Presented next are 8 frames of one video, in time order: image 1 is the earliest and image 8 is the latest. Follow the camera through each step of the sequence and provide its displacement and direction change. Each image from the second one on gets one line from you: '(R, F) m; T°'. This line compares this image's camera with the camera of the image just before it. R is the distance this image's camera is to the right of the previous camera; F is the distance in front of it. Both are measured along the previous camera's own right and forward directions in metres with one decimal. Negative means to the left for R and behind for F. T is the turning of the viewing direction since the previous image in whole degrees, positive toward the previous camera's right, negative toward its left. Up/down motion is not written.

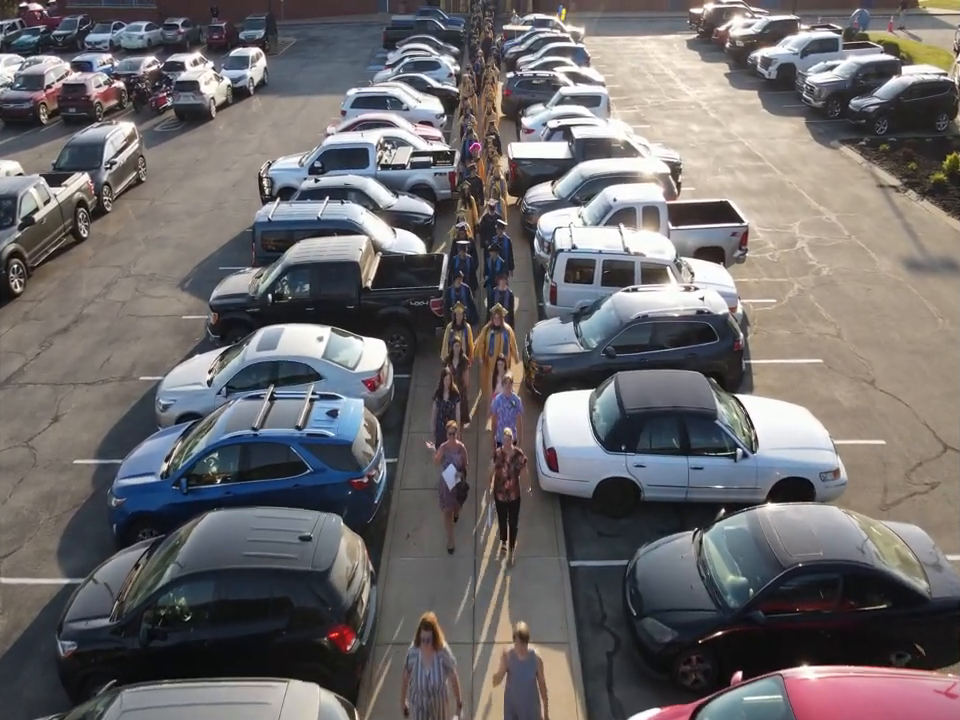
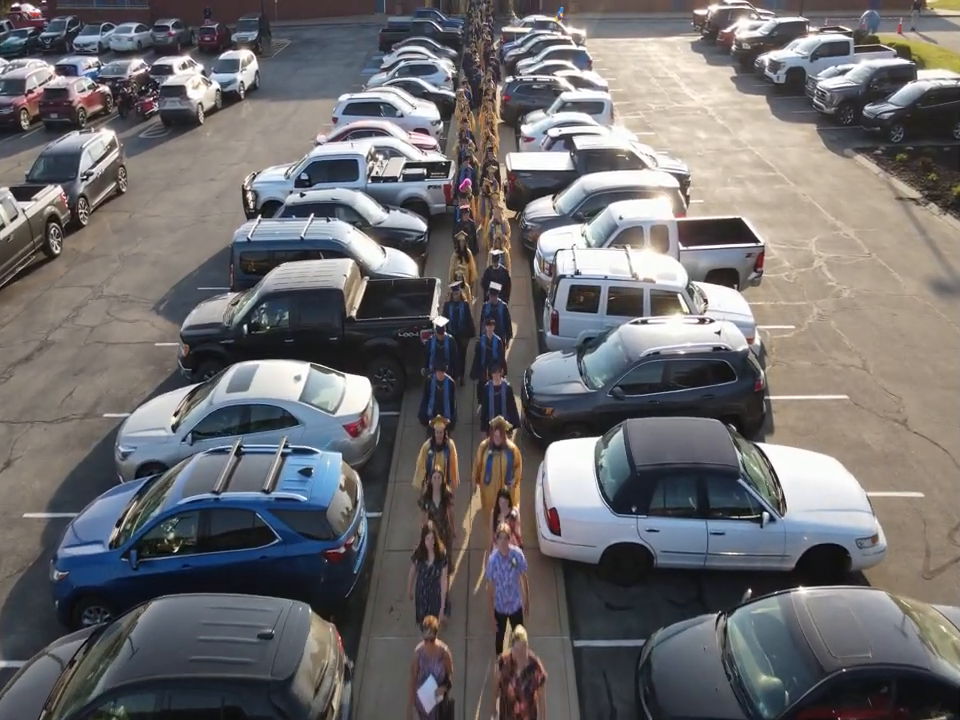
(+0.1, +1.1) m; 0°
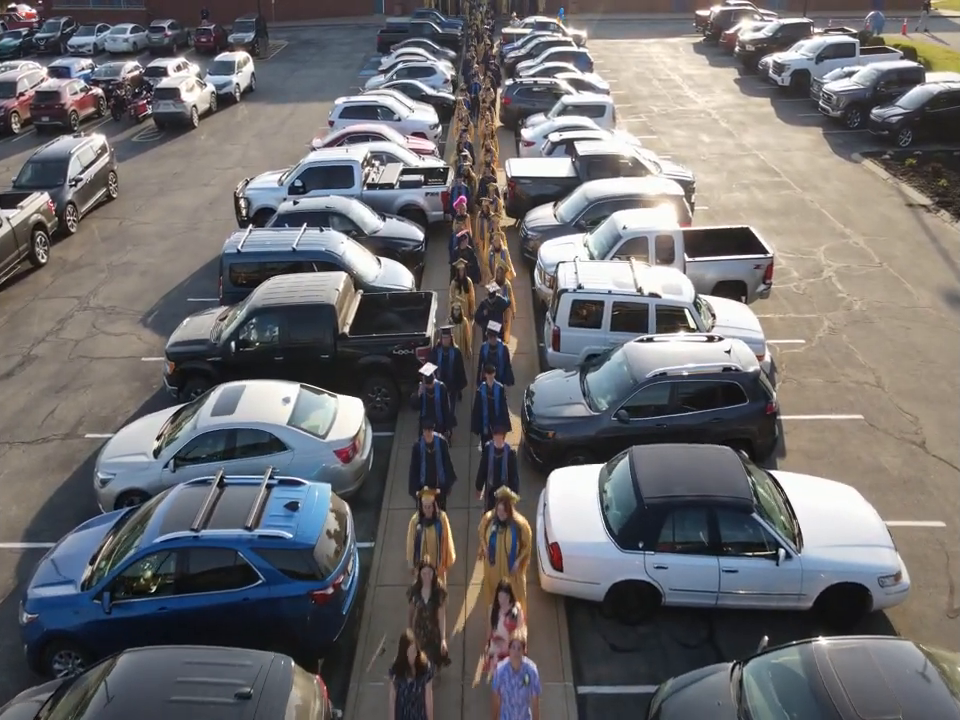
(0.0, +0.5) m; 0°
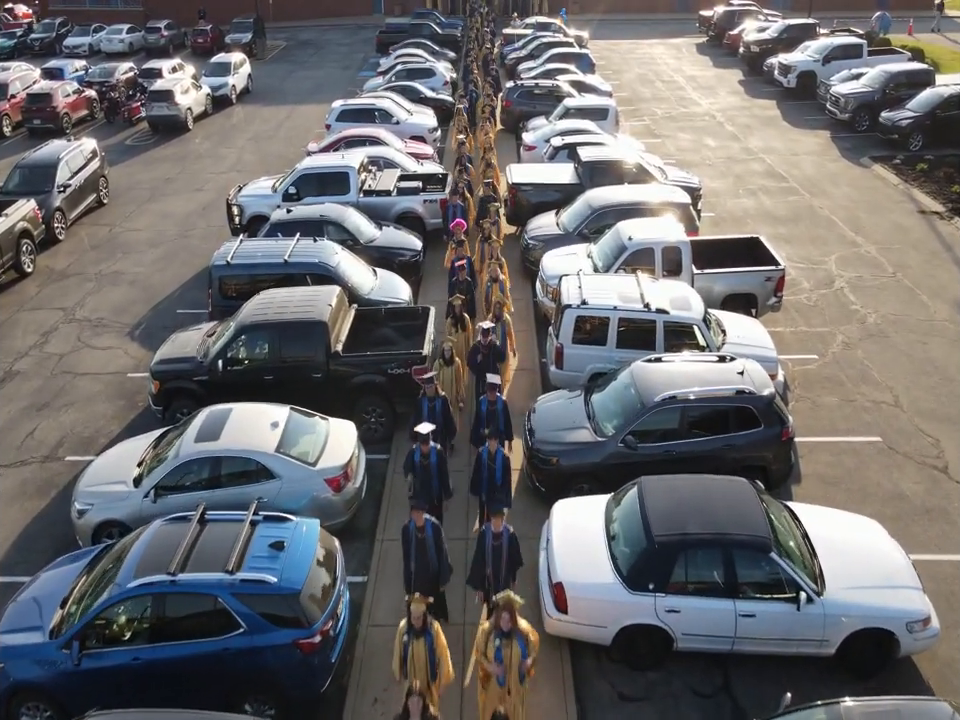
(0.0, +0.6) m; 0°
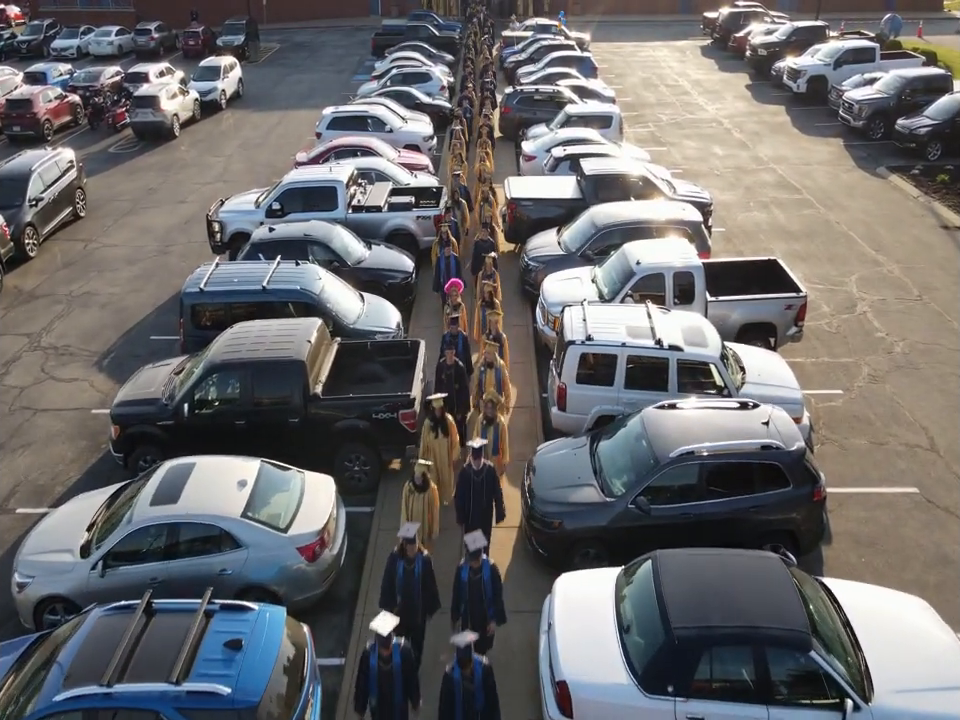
(+0.1, +1.1) m; 0°
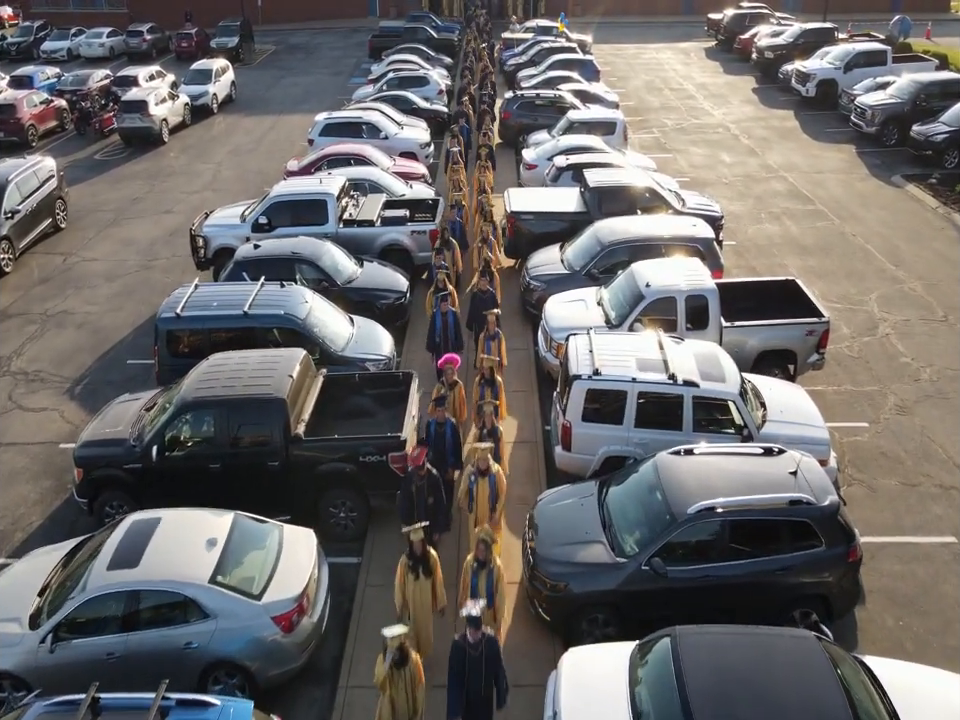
(0.0, +0.9) m; 0°
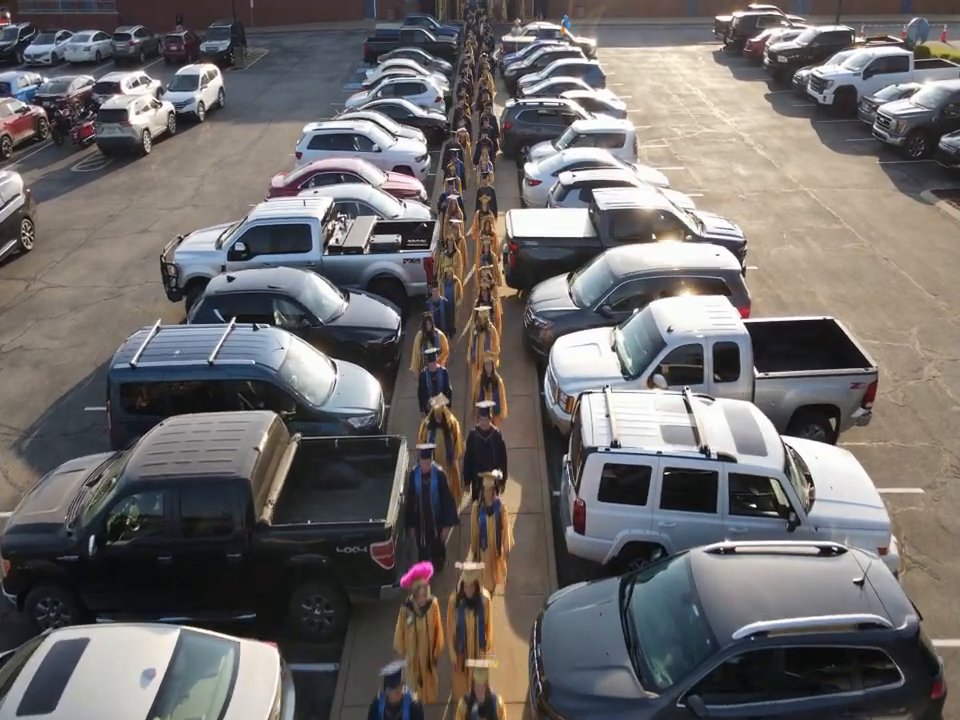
(0.0, +1.5) m; 0°
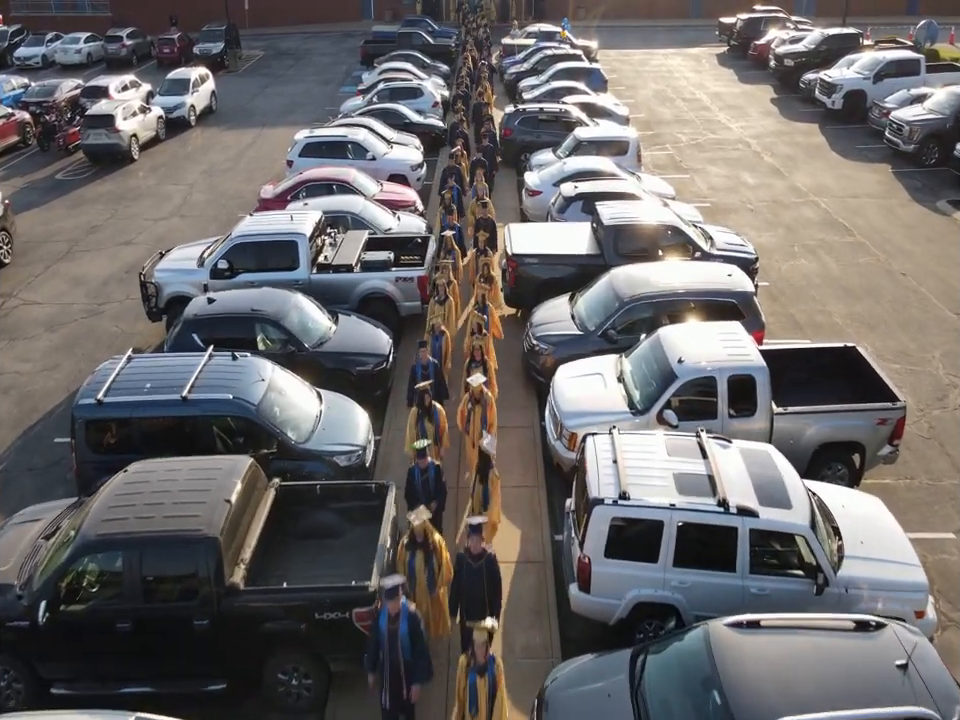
(0.0, +0.8) m; 0°
